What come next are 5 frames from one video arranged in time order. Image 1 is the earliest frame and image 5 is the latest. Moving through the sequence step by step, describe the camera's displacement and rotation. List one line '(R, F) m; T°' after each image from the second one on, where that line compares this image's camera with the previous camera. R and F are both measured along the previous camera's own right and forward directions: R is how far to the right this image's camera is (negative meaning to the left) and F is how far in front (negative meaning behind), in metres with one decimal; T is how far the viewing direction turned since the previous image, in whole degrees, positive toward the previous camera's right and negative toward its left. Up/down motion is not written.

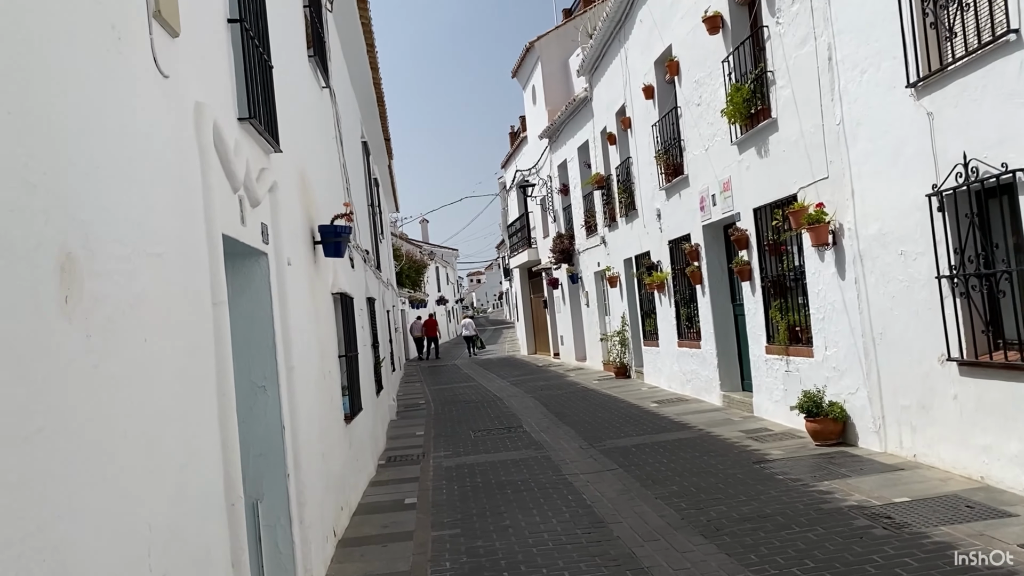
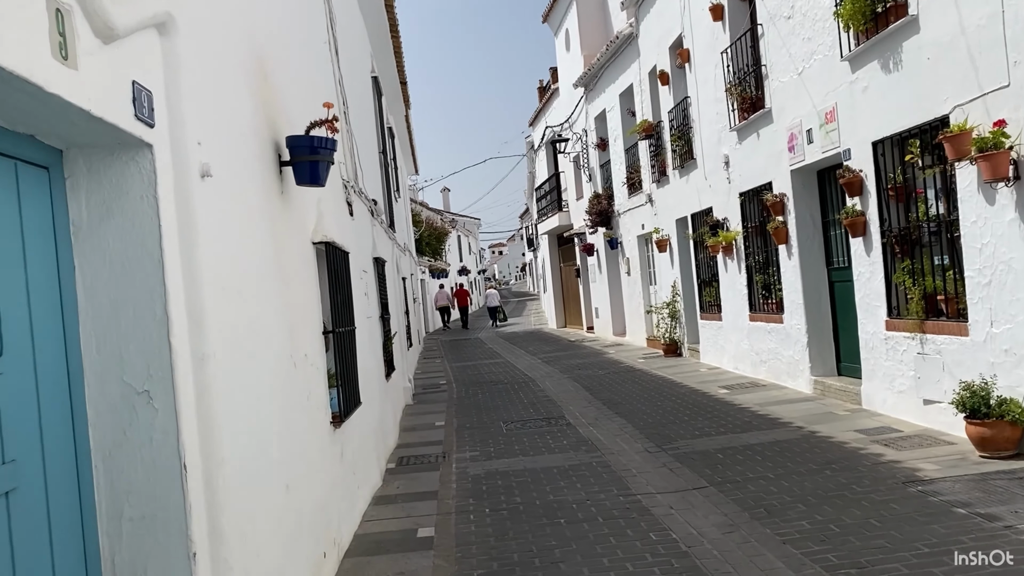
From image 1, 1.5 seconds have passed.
(-0.2, +2.1) m; -1°
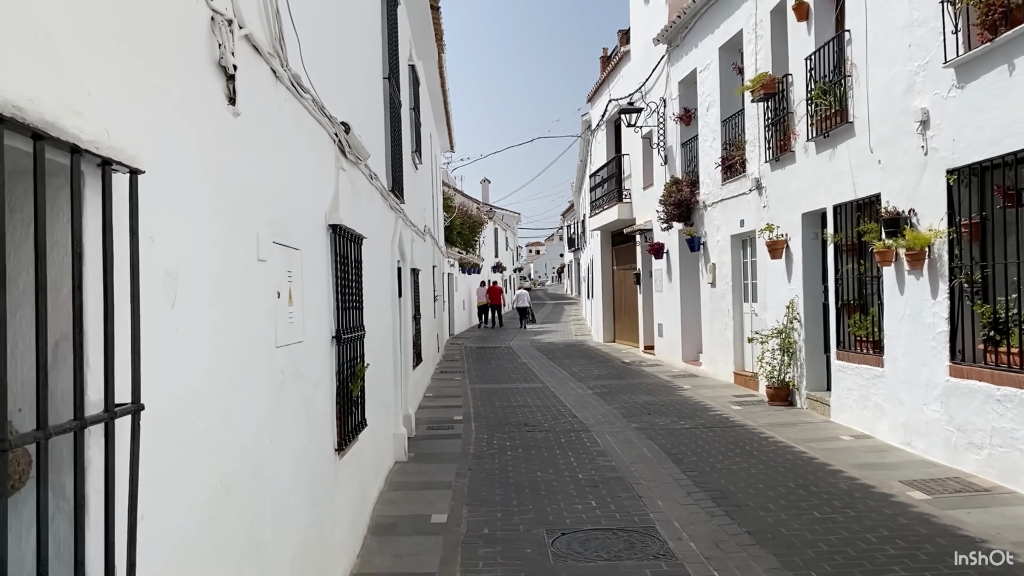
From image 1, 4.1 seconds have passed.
(-0.2, +3.9) m; -2°
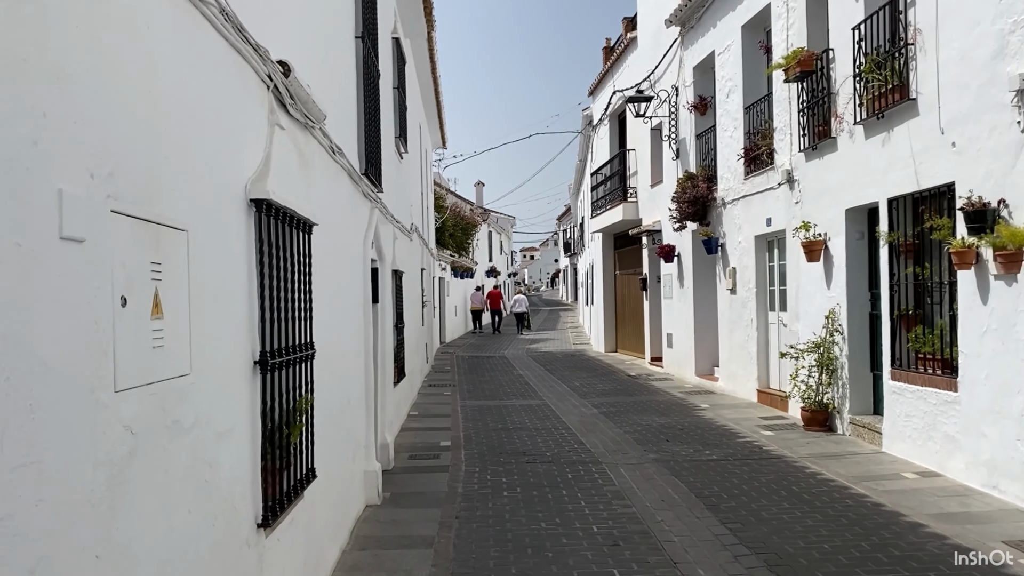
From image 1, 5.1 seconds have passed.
(0.0, +1.3) m; 0°
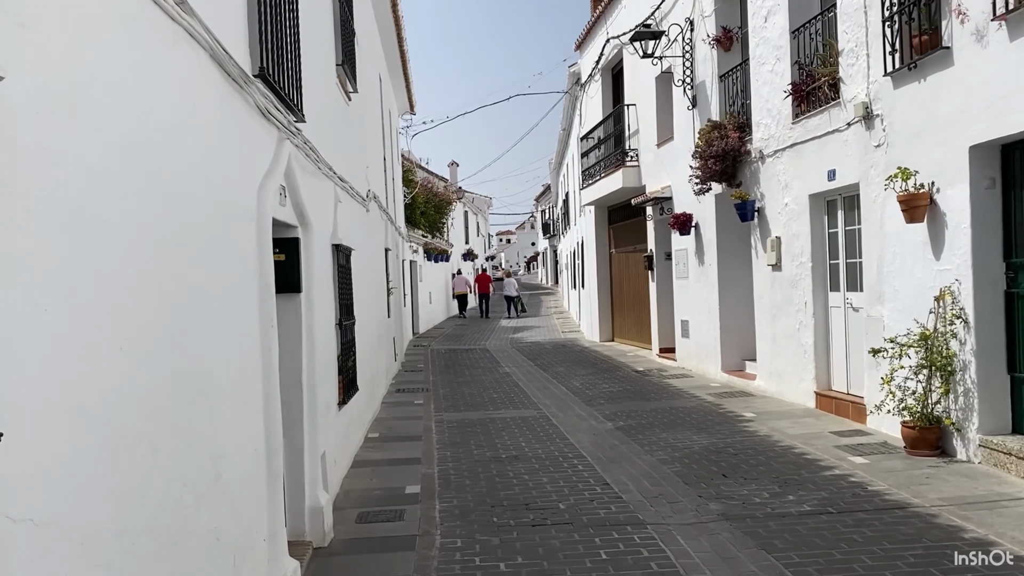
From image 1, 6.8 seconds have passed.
(-0.1, +2.5) m; +2°
